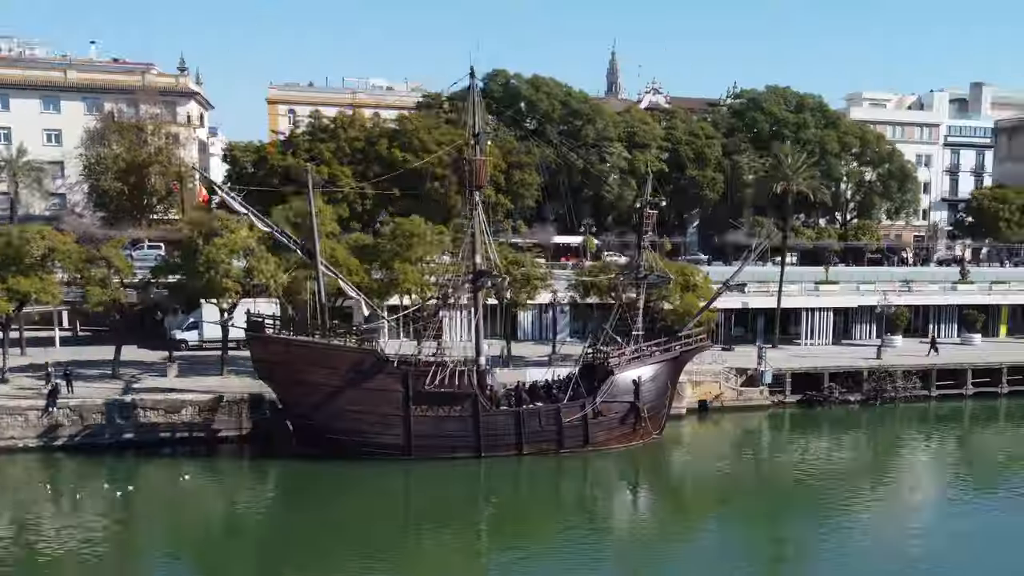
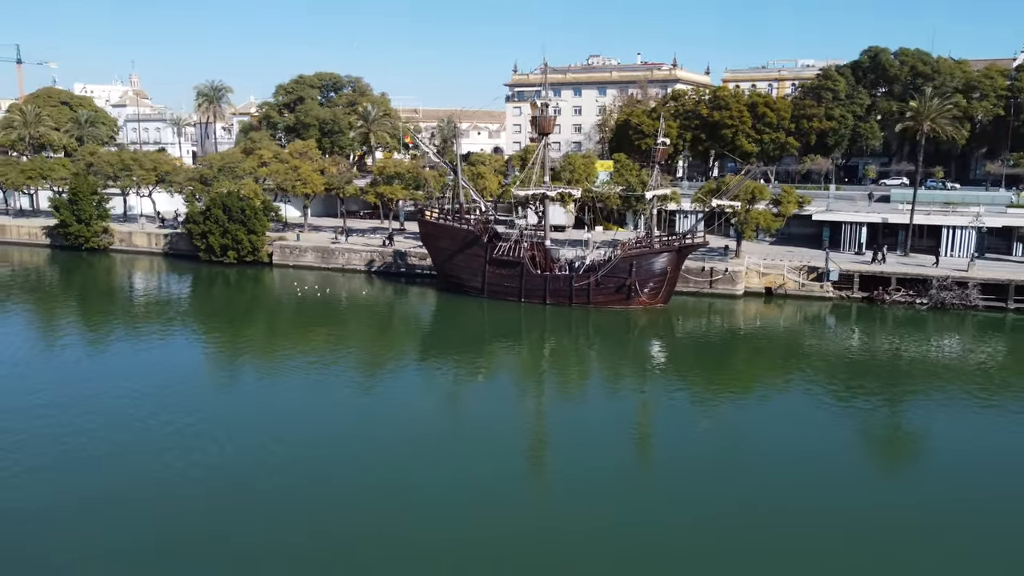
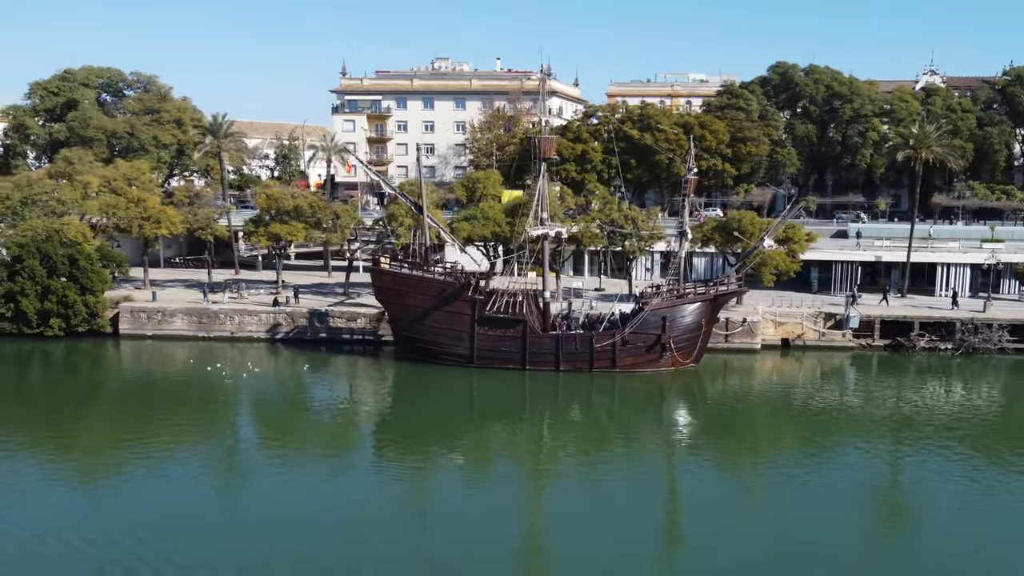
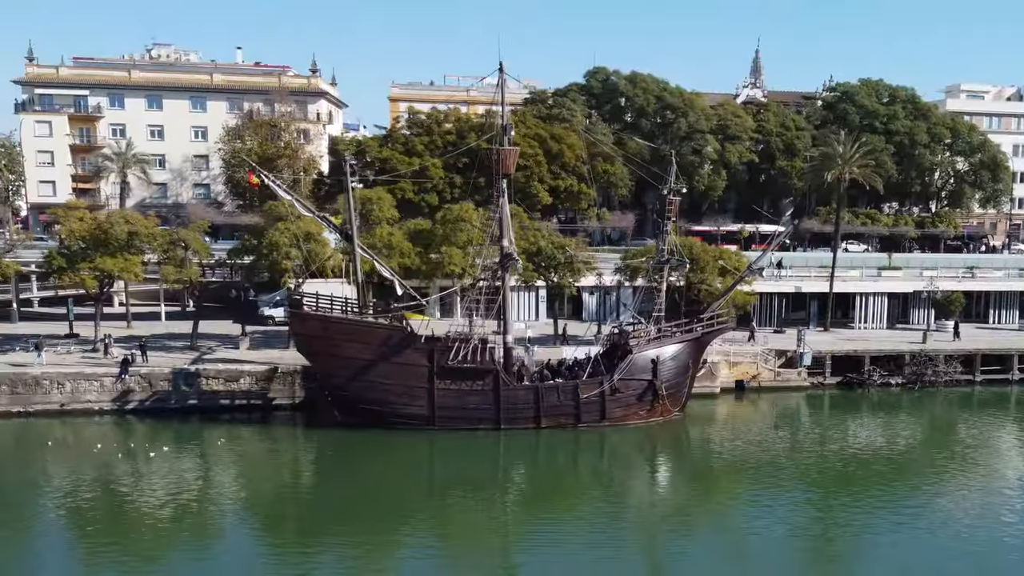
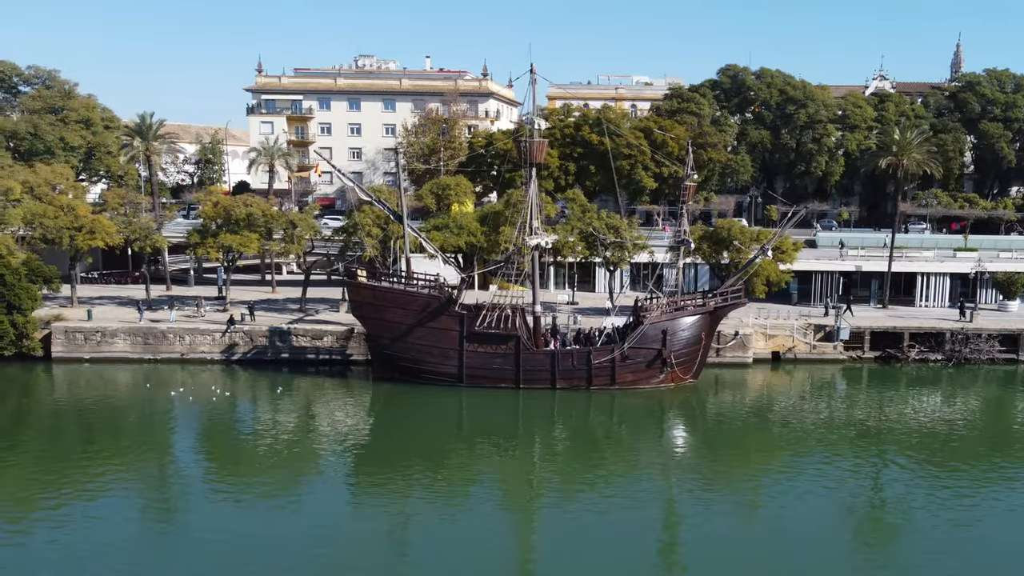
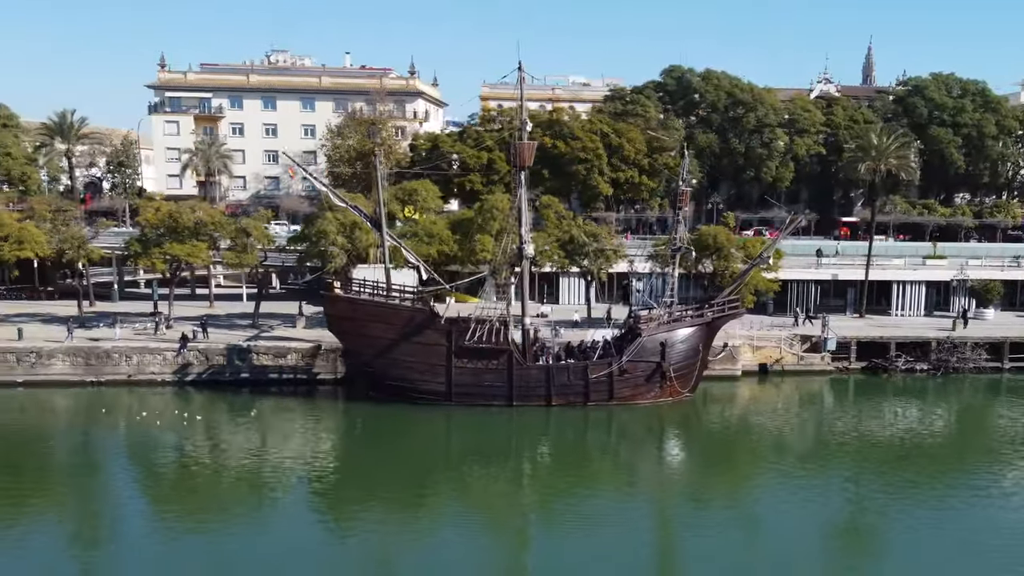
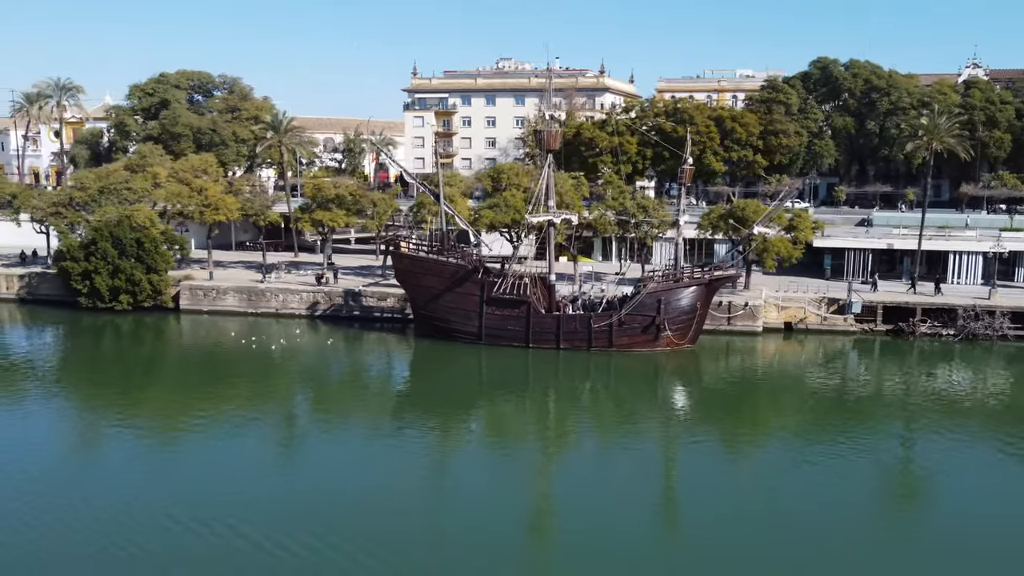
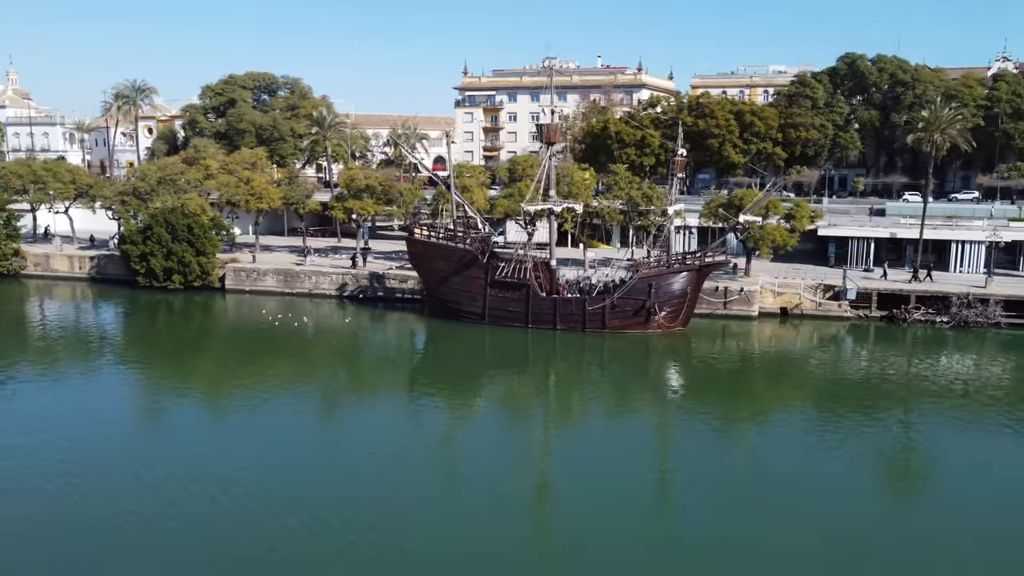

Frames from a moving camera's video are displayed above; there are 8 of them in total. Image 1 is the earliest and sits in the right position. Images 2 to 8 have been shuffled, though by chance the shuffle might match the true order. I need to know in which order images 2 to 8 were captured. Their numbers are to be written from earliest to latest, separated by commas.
4, 6, 5, 3, 7, 8, 2
